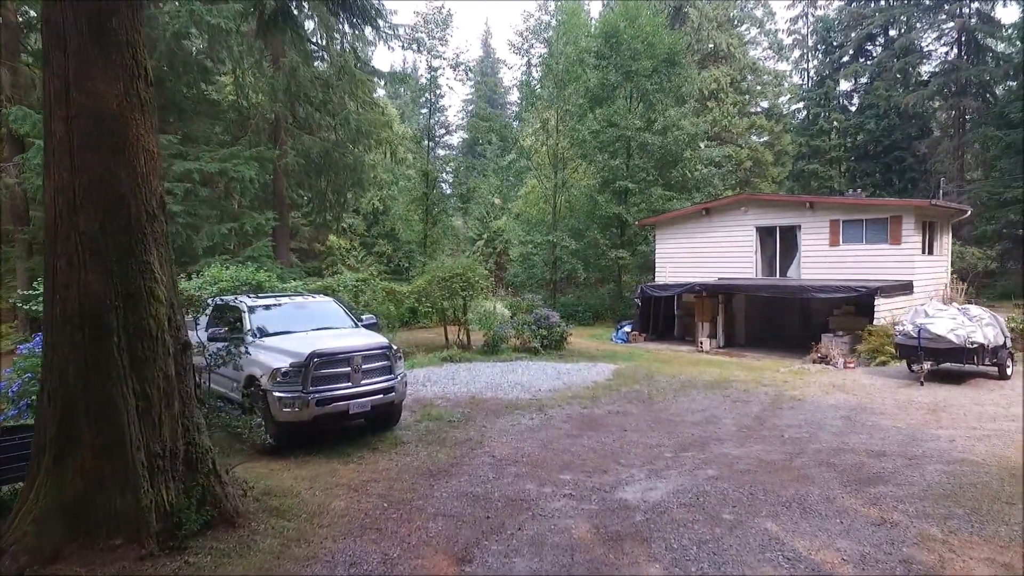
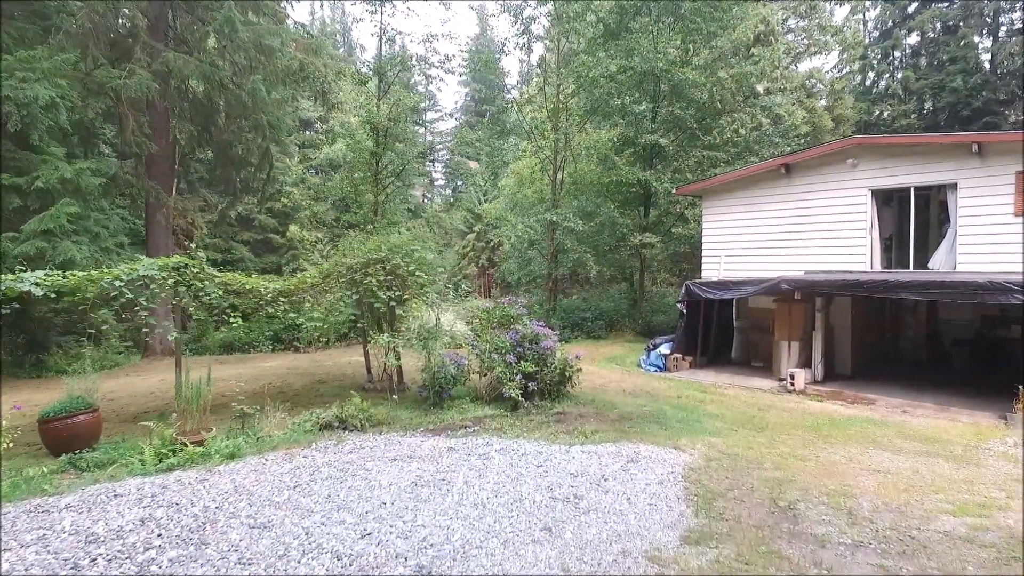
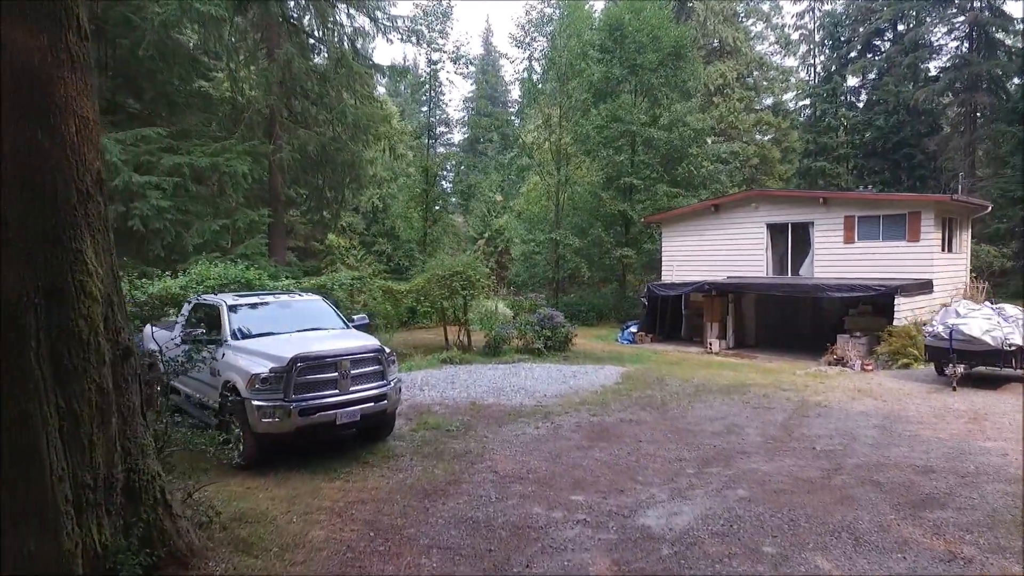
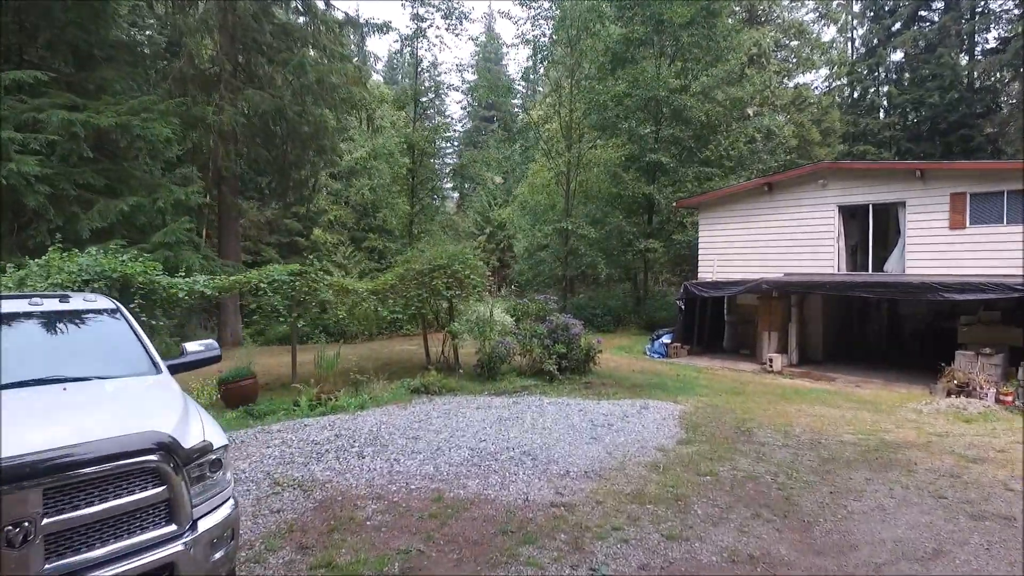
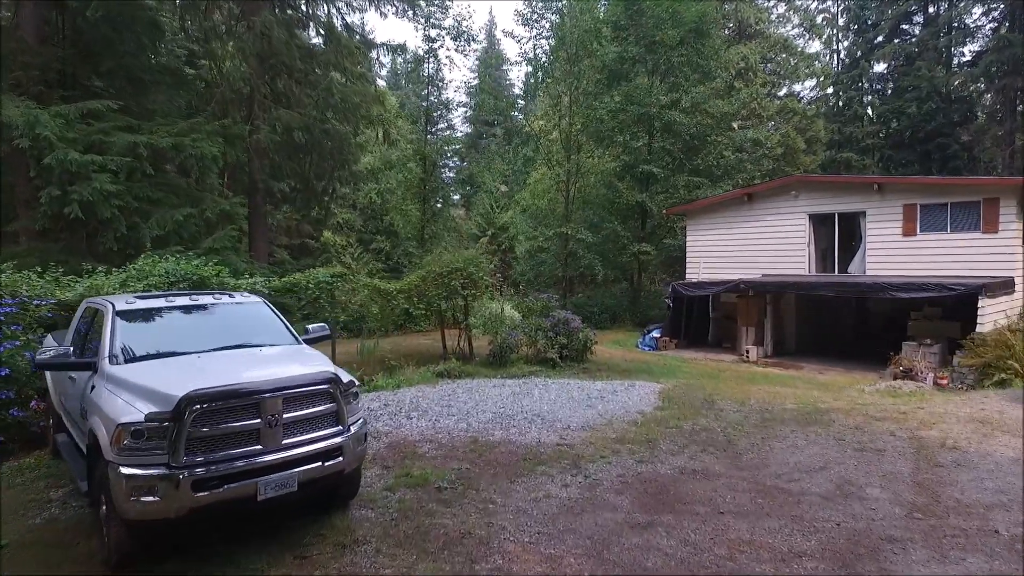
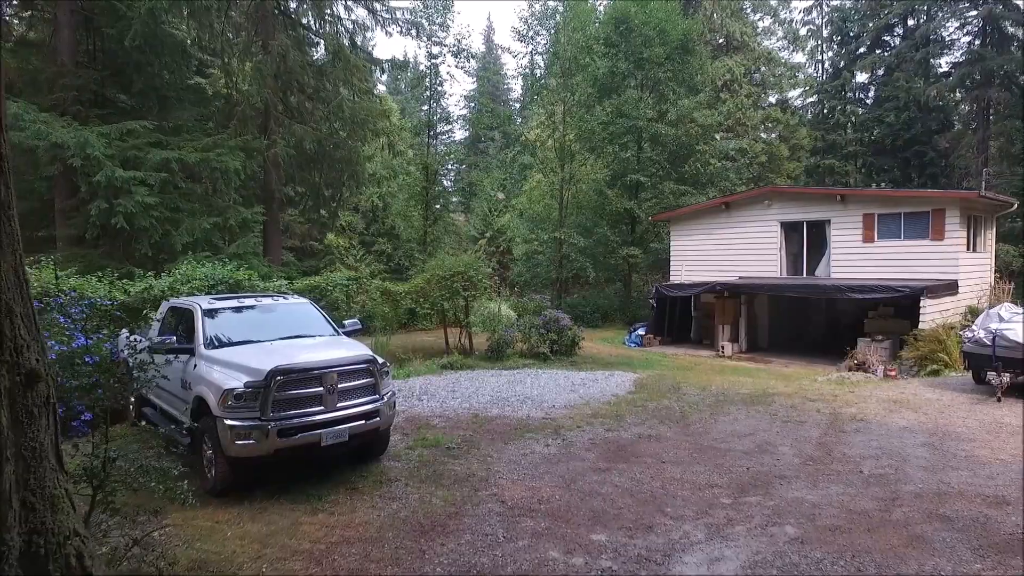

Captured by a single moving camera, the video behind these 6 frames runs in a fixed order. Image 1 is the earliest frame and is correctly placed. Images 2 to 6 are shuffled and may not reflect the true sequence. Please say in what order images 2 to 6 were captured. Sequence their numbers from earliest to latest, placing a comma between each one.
3, 6, 5, 4, 2
